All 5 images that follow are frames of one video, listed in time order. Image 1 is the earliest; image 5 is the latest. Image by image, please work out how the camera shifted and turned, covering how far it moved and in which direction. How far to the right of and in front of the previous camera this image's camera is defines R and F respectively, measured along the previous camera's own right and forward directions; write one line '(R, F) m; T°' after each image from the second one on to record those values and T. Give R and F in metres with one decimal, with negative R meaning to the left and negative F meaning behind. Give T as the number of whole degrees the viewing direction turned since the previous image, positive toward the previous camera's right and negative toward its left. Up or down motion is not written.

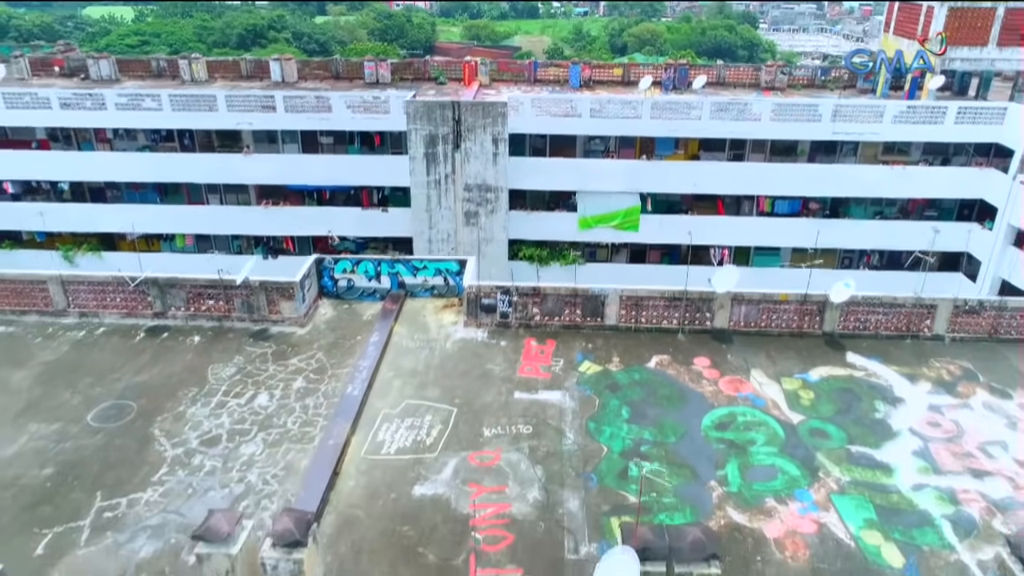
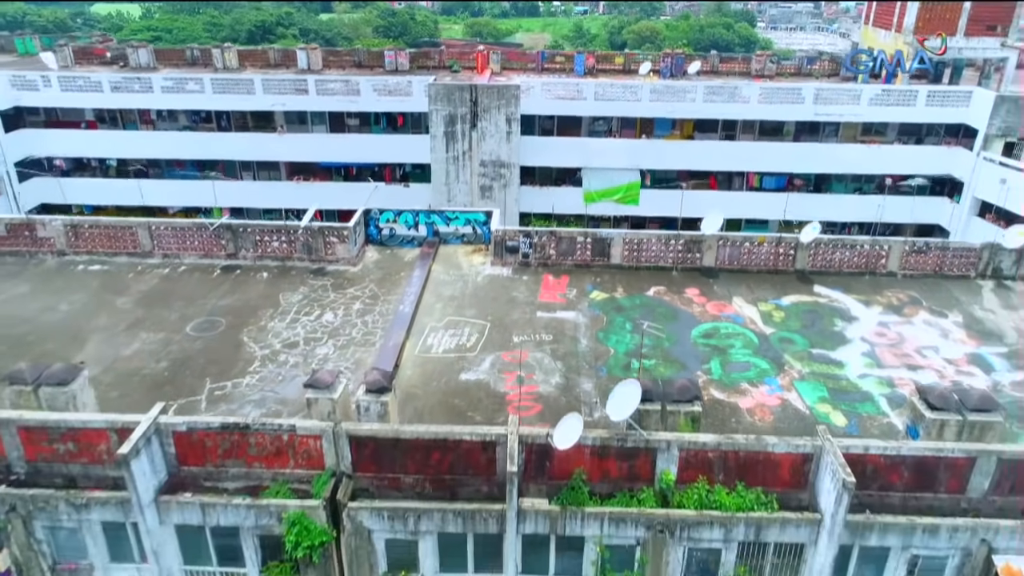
(-0.6, -2.9) m; 0°
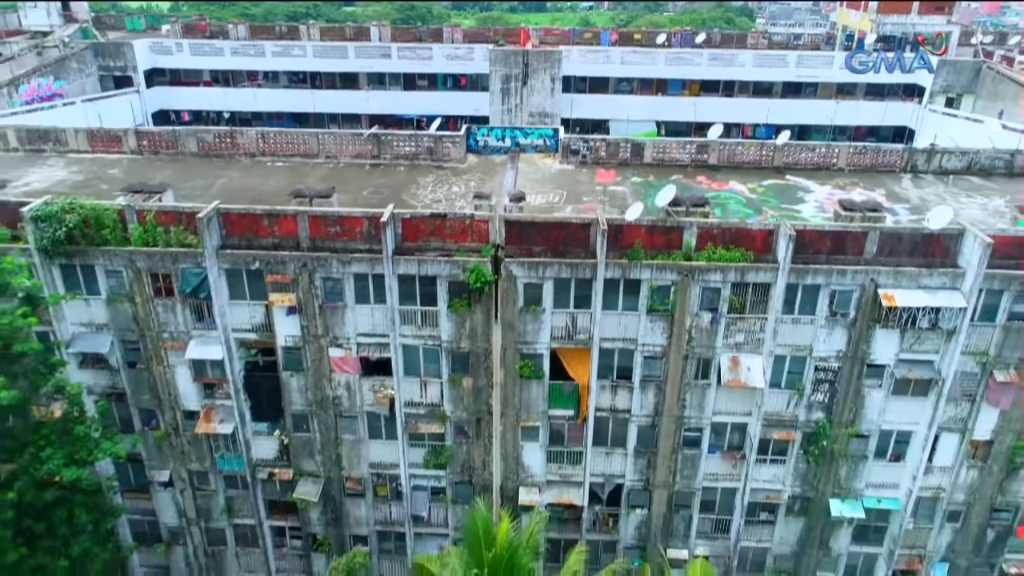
(-2.3, -7.9) m; 0°
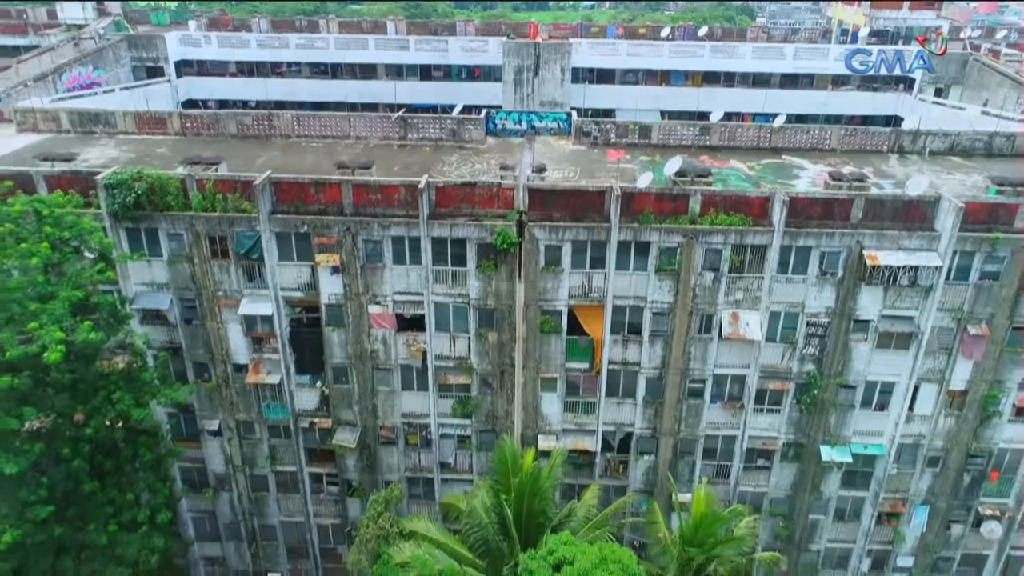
(-0.7, -2.2) m; 0°
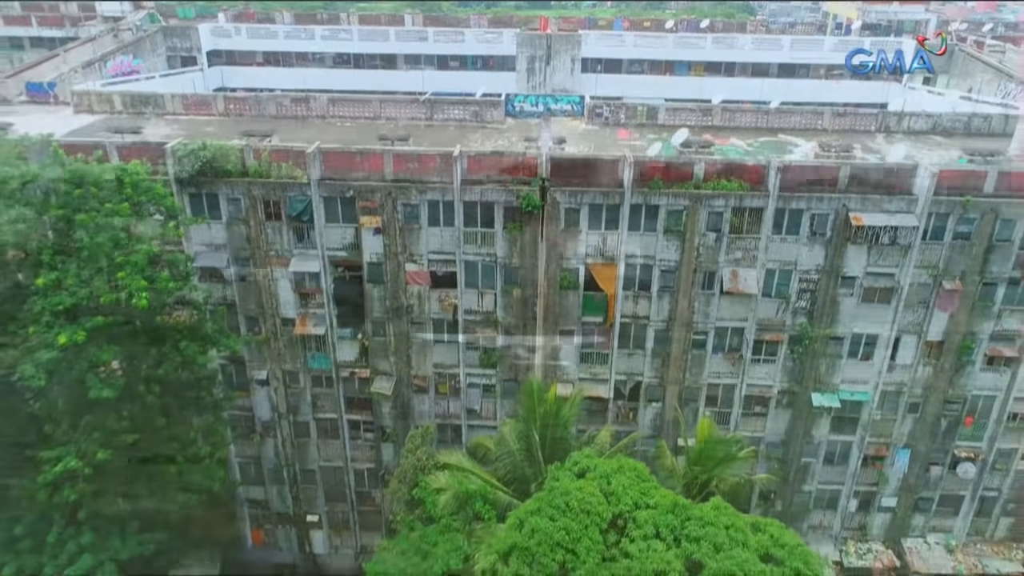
(-0.8, -2.6) m; 0°
